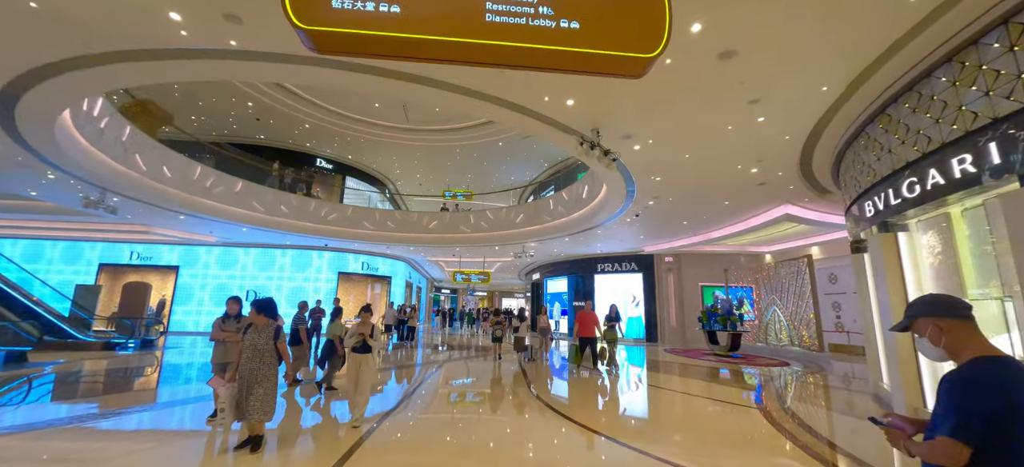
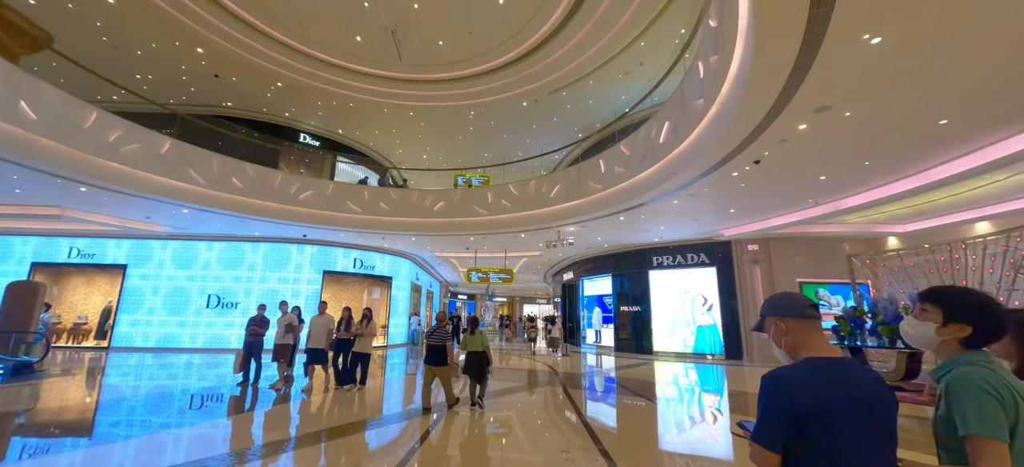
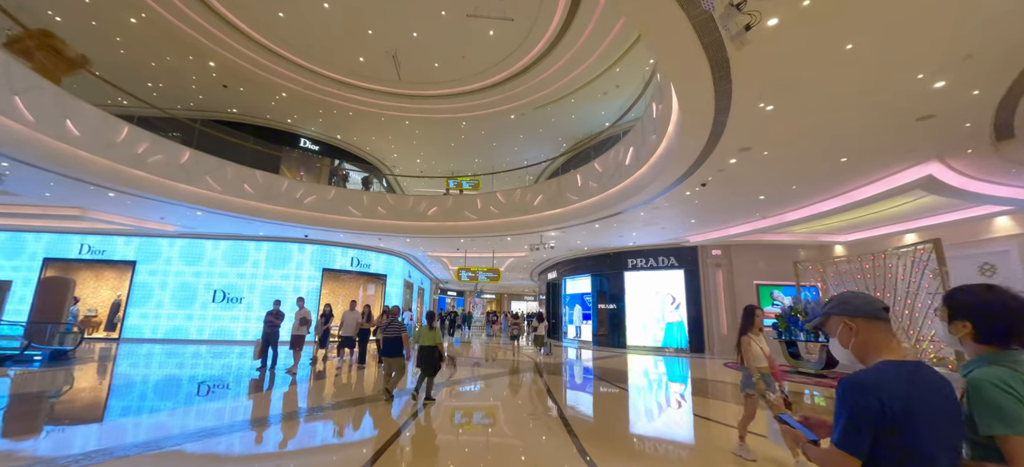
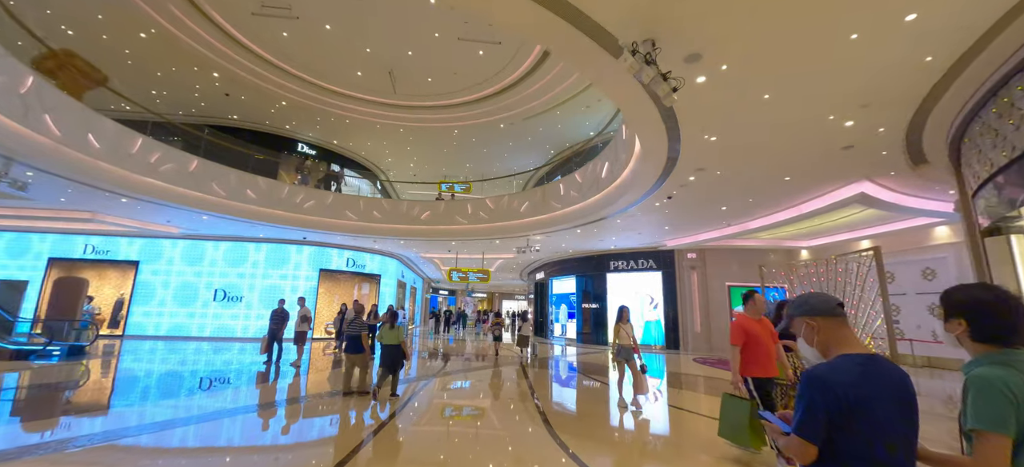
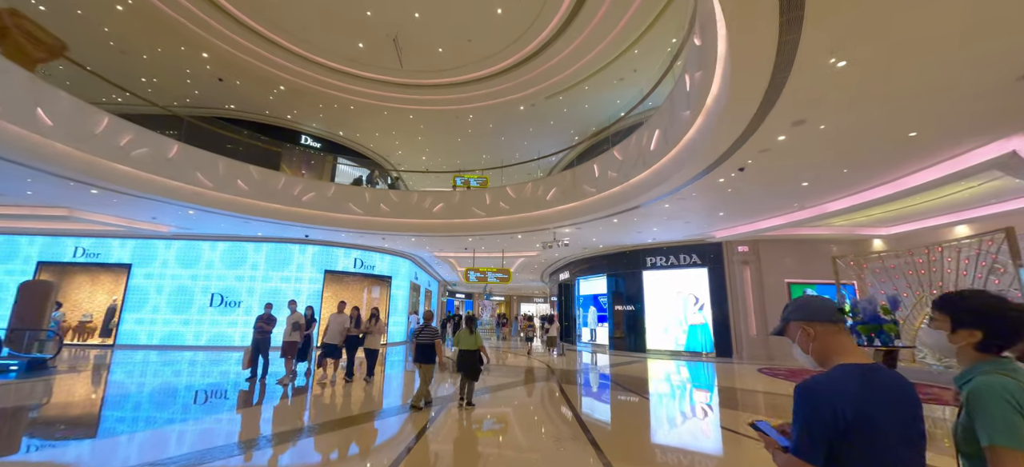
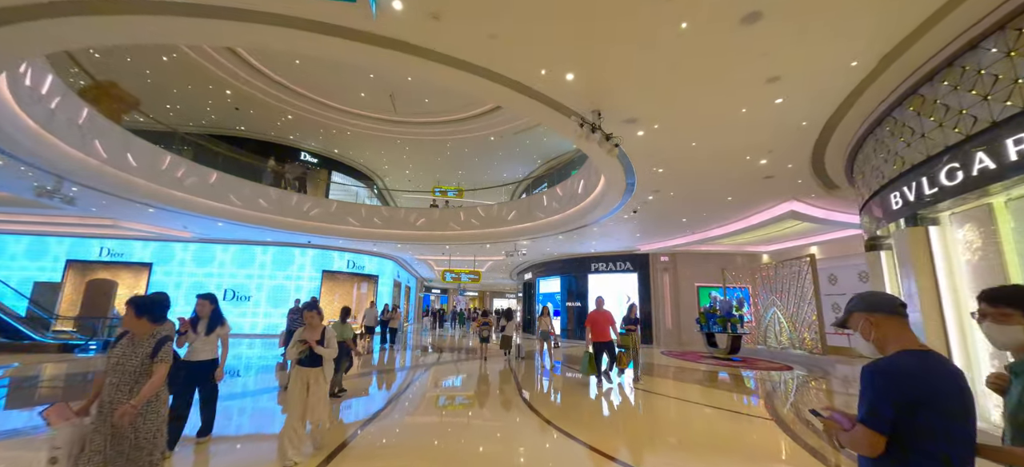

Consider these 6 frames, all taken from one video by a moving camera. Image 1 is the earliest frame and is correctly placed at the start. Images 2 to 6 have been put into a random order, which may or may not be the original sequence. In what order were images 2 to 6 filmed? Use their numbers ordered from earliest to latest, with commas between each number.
6, 4, 3, 5, 2
